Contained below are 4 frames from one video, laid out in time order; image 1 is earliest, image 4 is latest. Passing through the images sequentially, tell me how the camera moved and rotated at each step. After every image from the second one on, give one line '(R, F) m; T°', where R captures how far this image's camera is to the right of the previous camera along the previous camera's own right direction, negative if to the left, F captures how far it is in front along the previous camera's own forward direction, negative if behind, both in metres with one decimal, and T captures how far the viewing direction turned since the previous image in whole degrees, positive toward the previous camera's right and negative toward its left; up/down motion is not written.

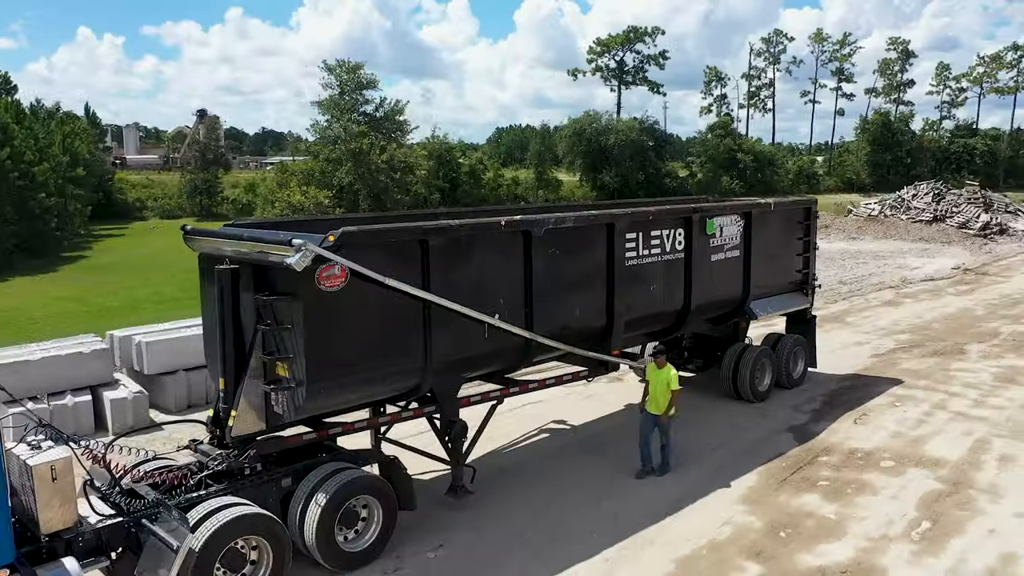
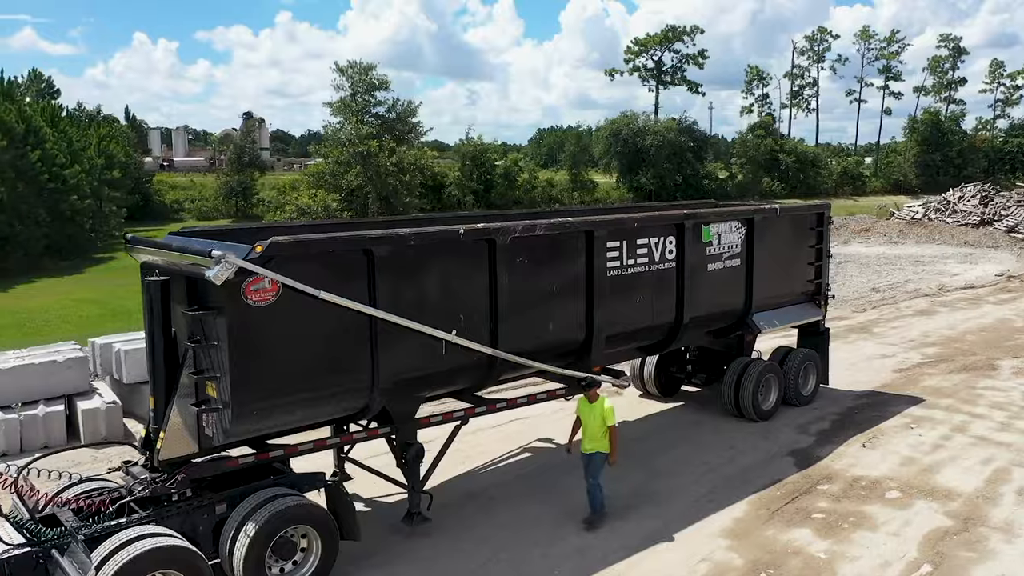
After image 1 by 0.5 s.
(+0.8, +0.6) m; -3°
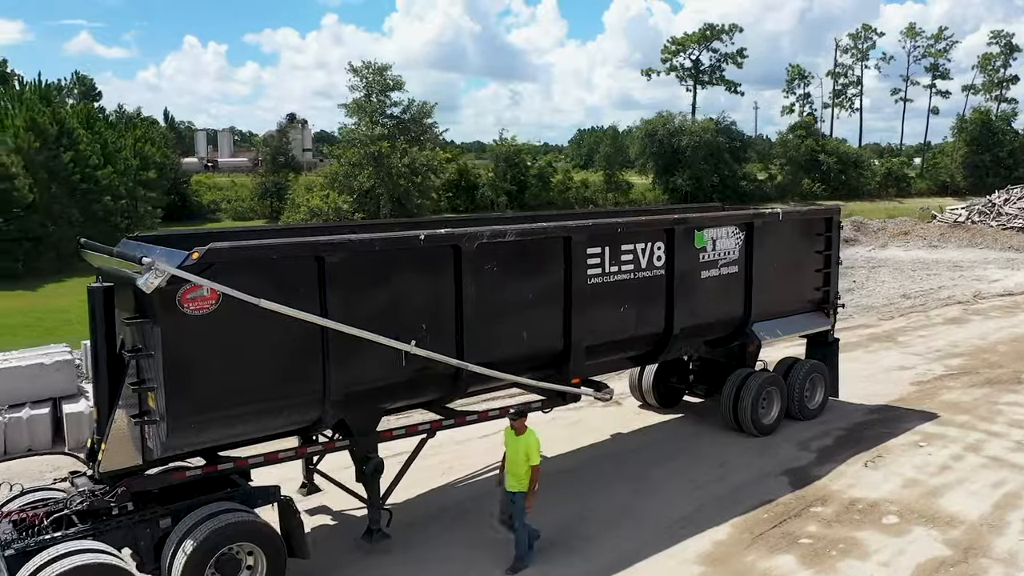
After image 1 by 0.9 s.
(+0.7, +0.4) m; -3°
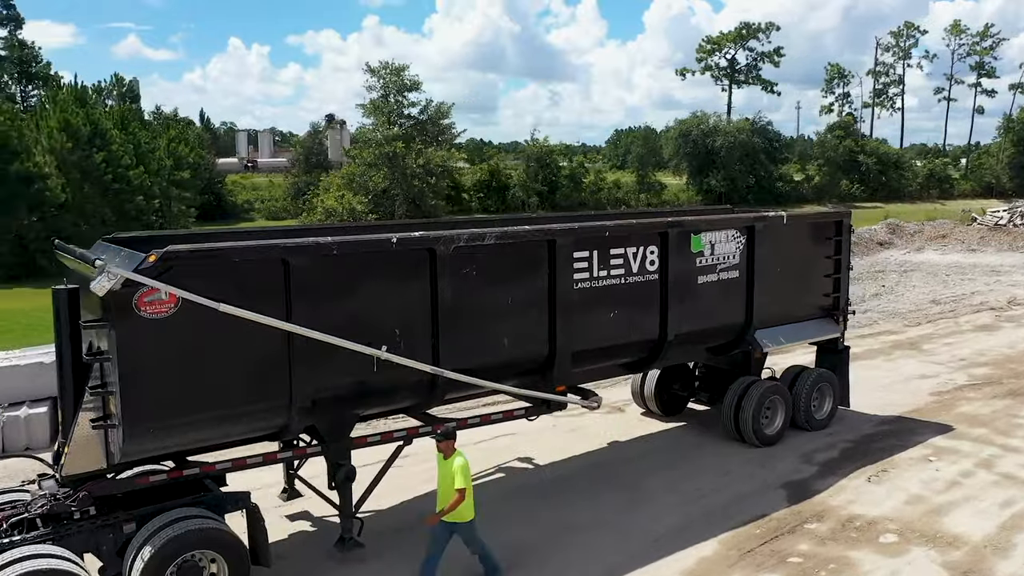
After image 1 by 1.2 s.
(+0.6, +0.2) m; -3°
